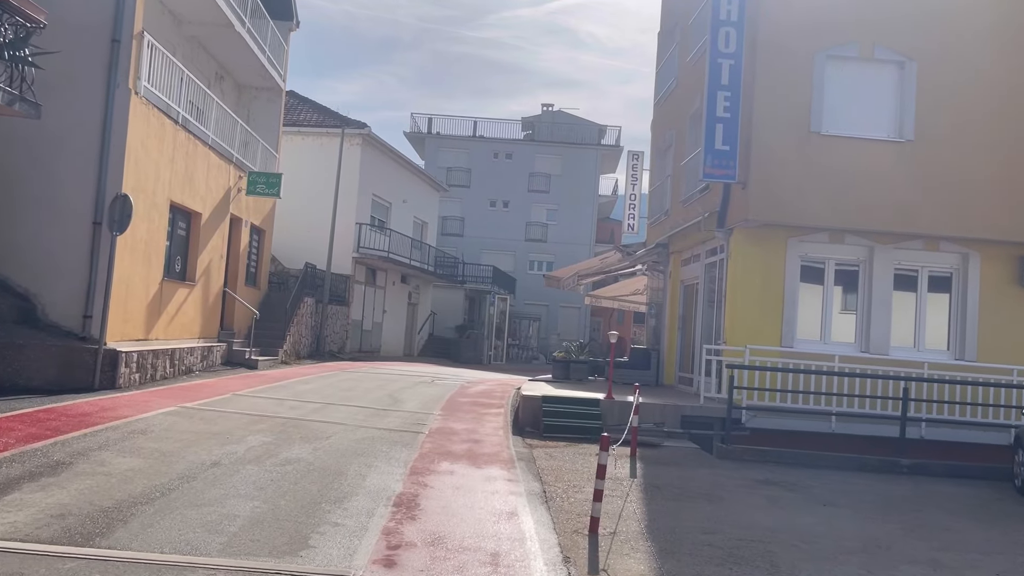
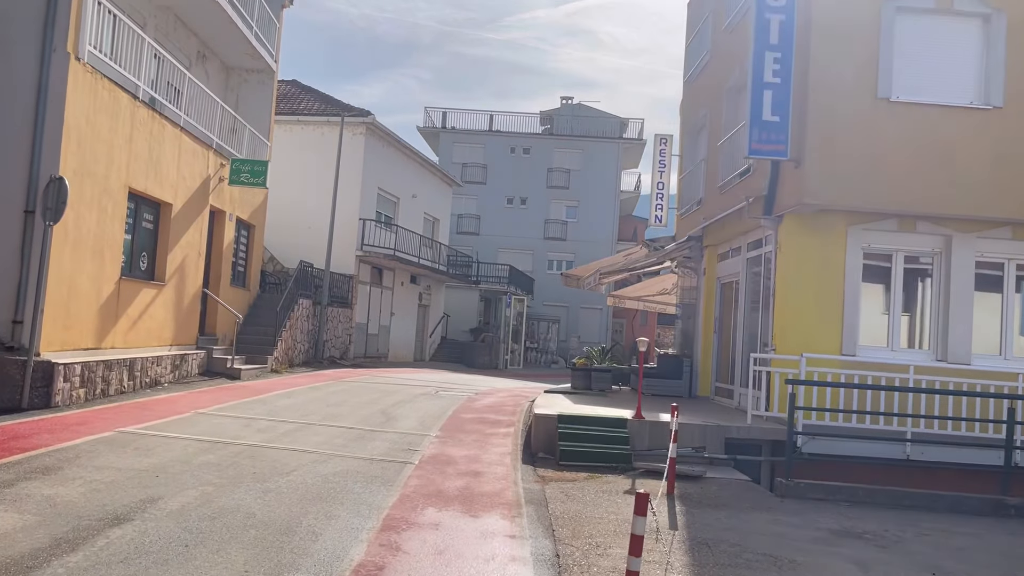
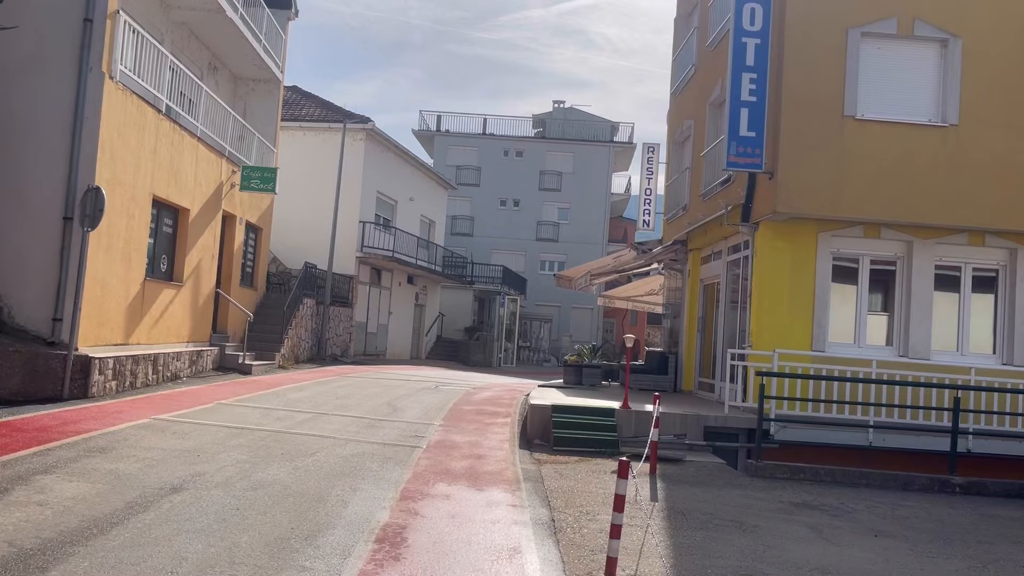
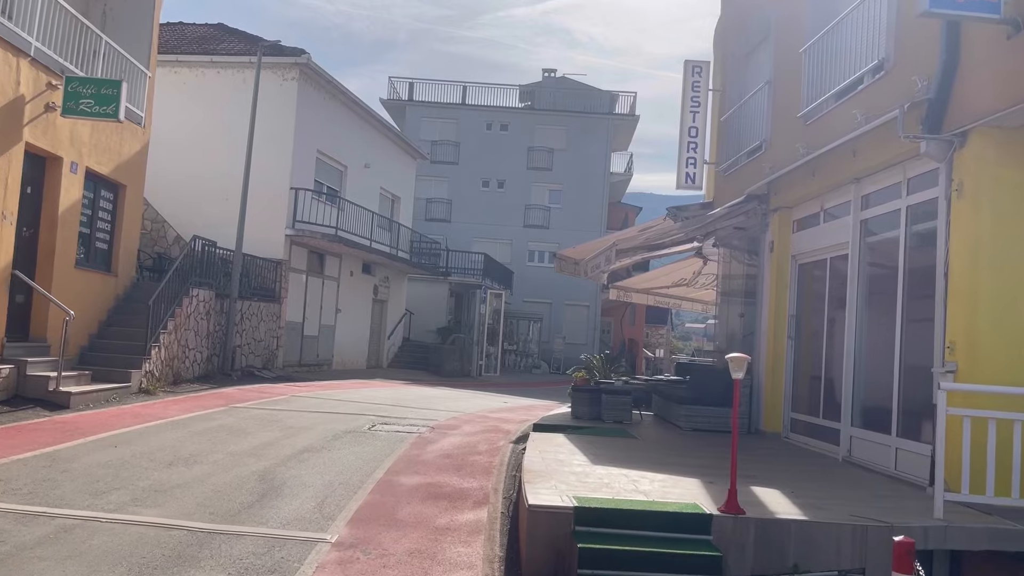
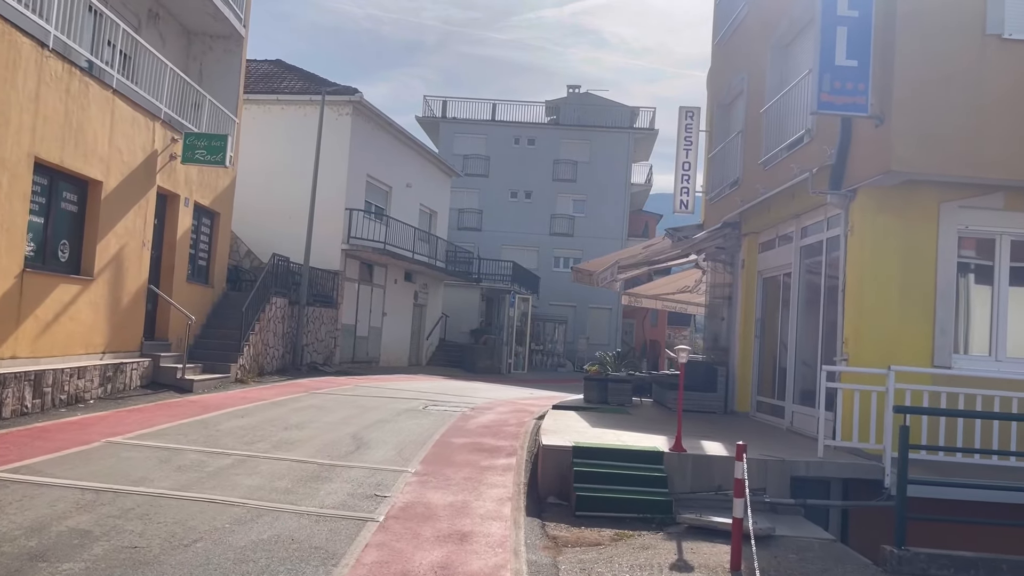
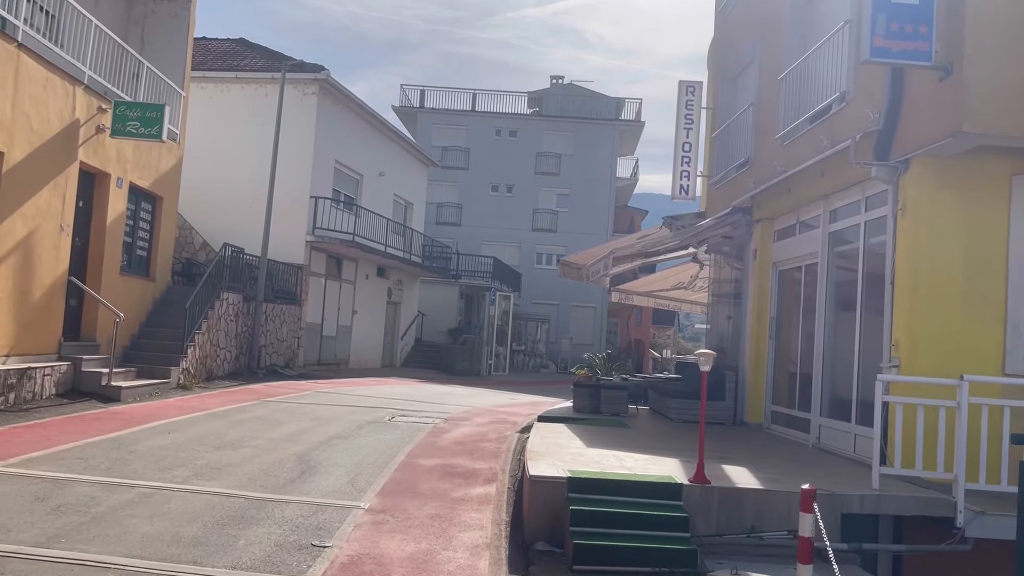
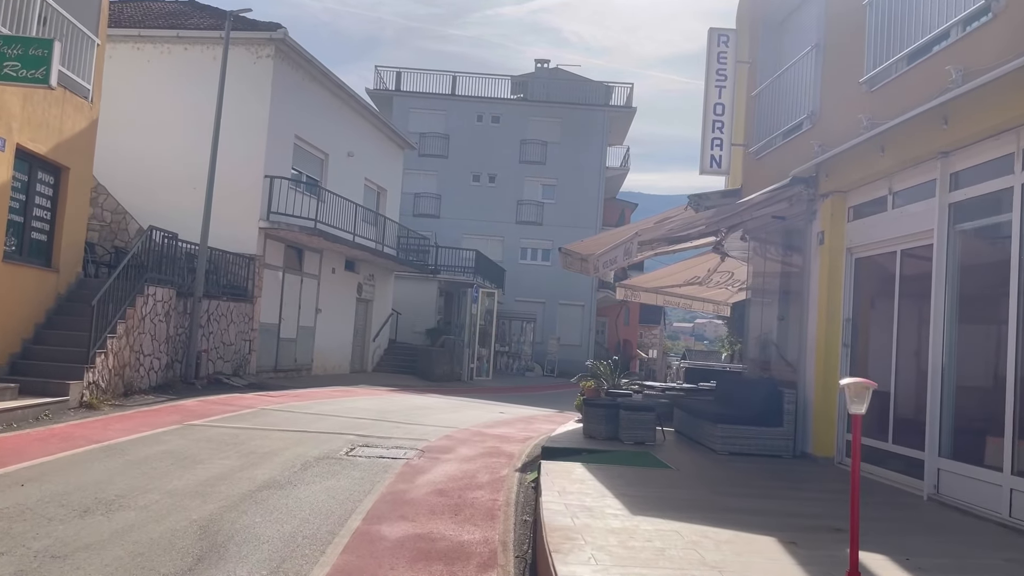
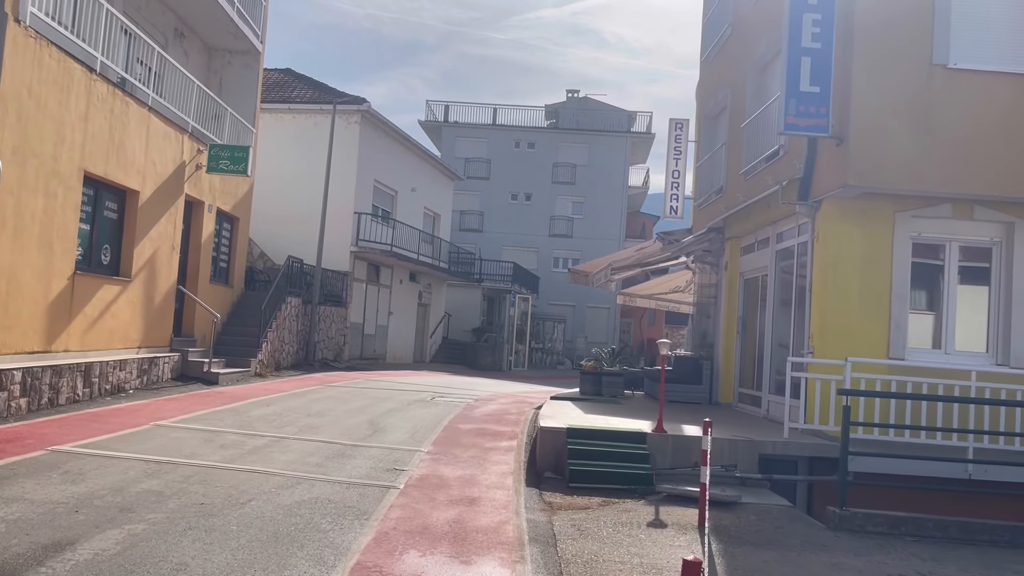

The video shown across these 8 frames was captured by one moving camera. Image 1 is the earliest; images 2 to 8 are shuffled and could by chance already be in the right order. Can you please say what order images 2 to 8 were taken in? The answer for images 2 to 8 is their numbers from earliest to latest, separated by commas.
3, 2, 8, 5, 6, 4, 7
